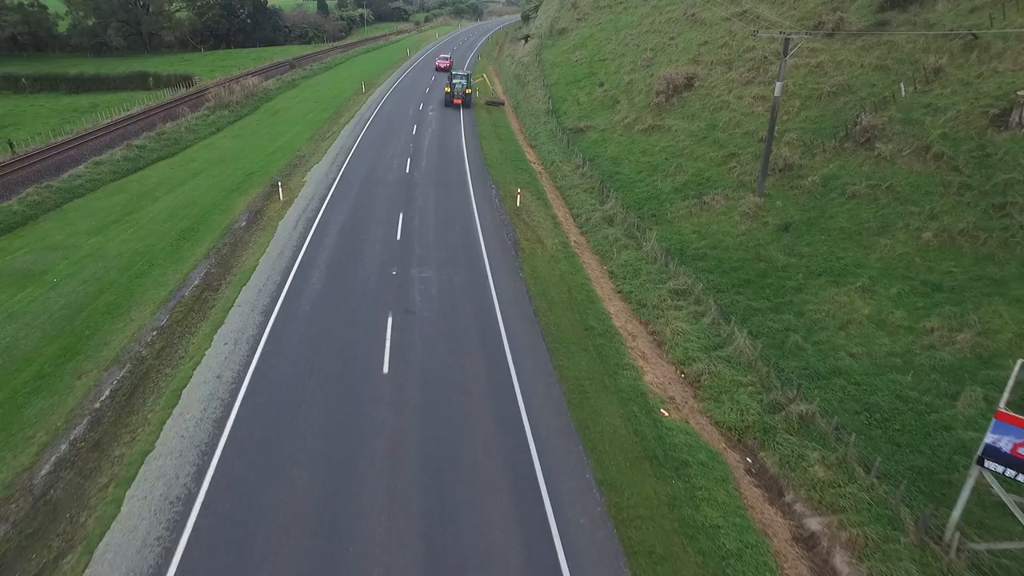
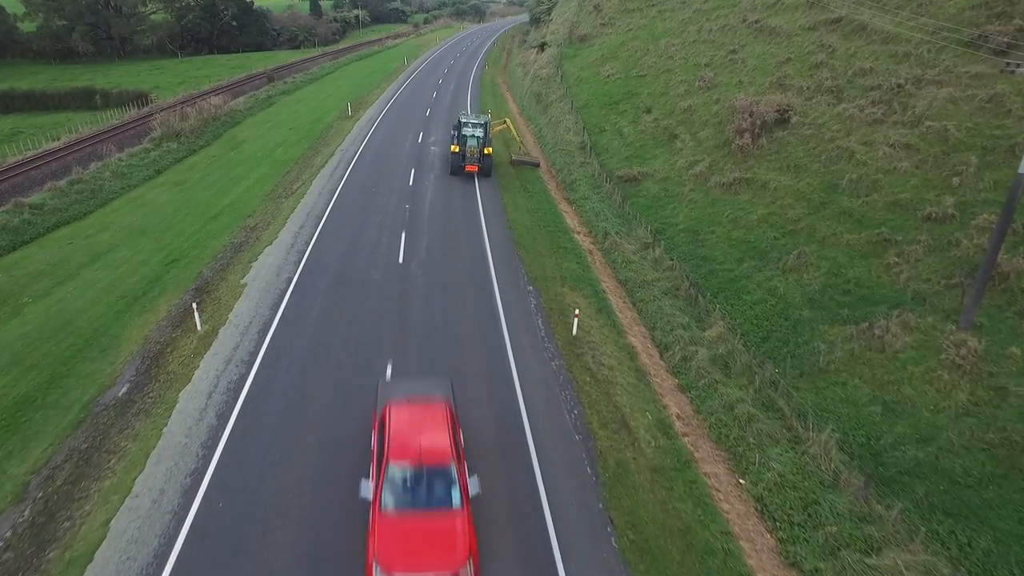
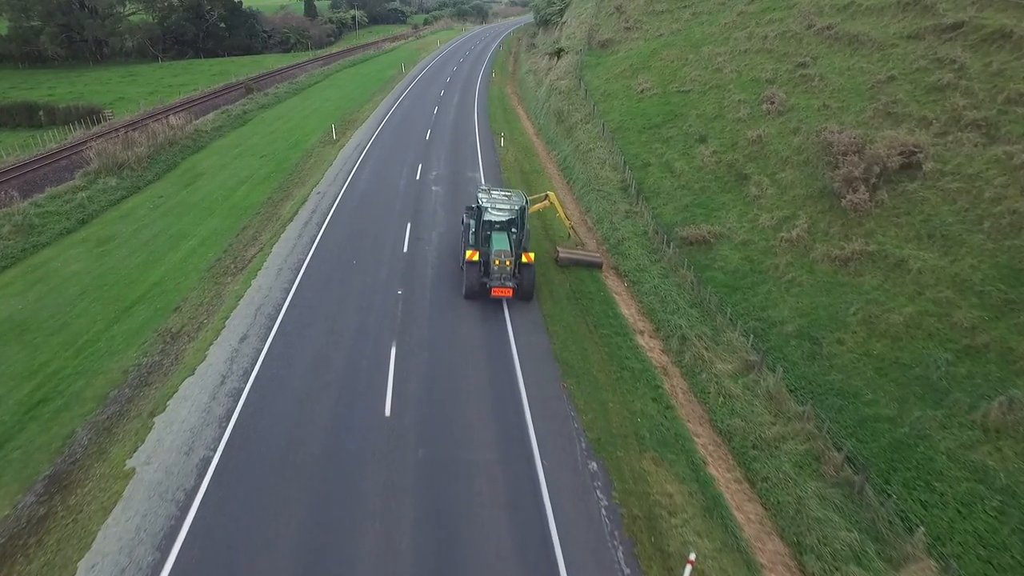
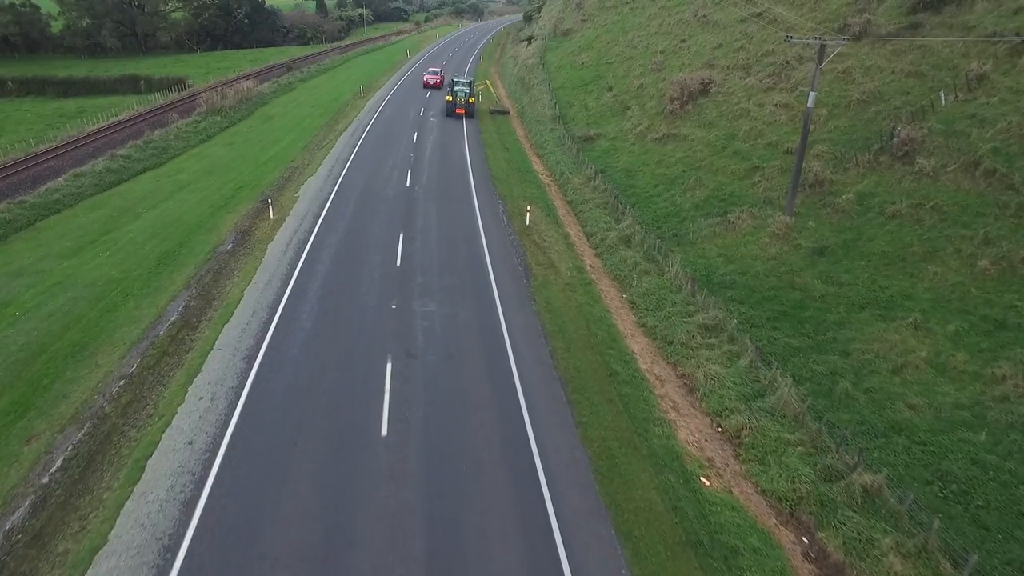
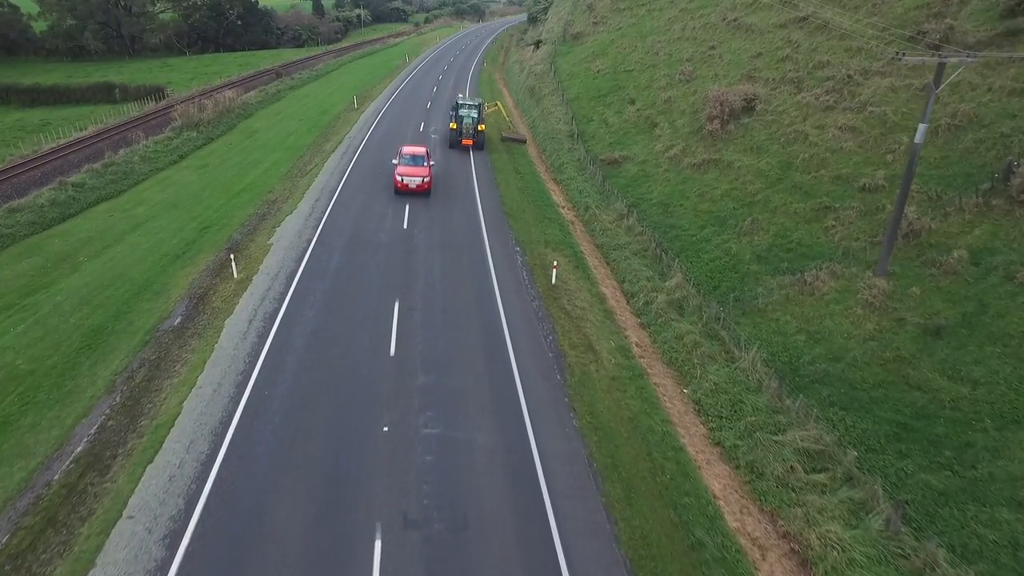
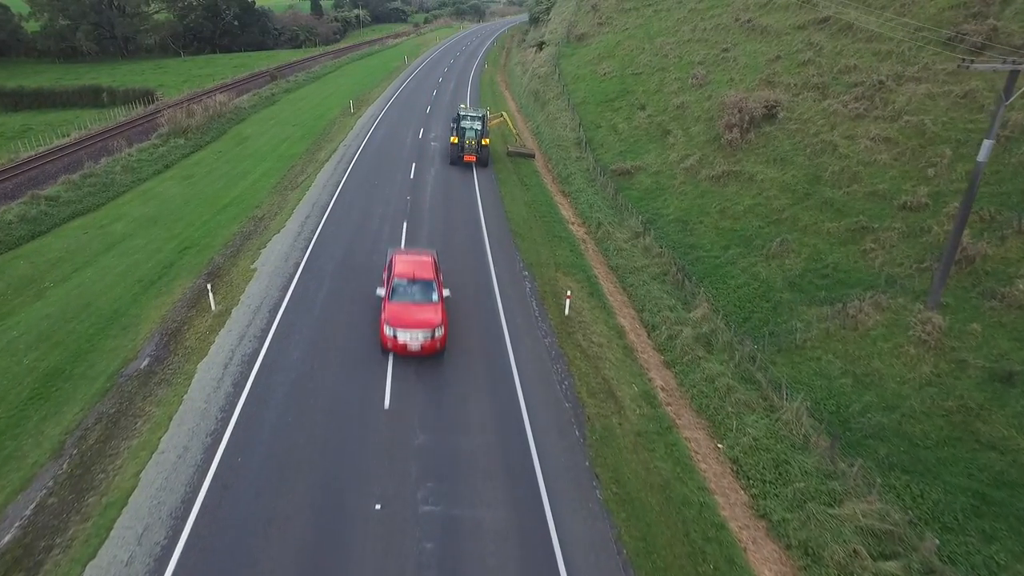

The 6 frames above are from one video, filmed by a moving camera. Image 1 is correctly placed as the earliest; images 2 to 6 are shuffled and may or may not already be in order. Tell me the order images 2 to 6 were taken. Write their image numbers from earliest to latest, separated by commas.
4, 5, 6, 2, 3
